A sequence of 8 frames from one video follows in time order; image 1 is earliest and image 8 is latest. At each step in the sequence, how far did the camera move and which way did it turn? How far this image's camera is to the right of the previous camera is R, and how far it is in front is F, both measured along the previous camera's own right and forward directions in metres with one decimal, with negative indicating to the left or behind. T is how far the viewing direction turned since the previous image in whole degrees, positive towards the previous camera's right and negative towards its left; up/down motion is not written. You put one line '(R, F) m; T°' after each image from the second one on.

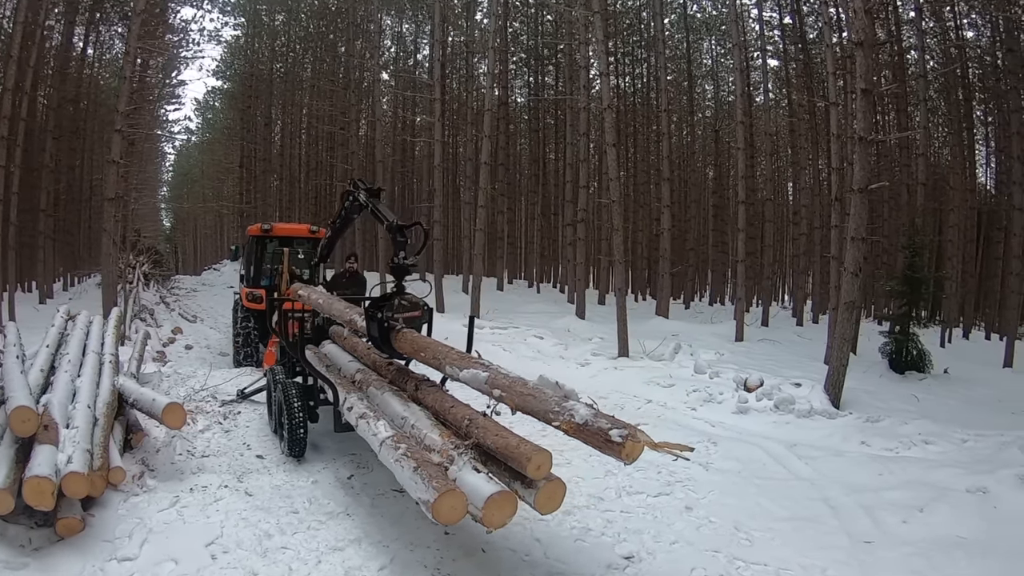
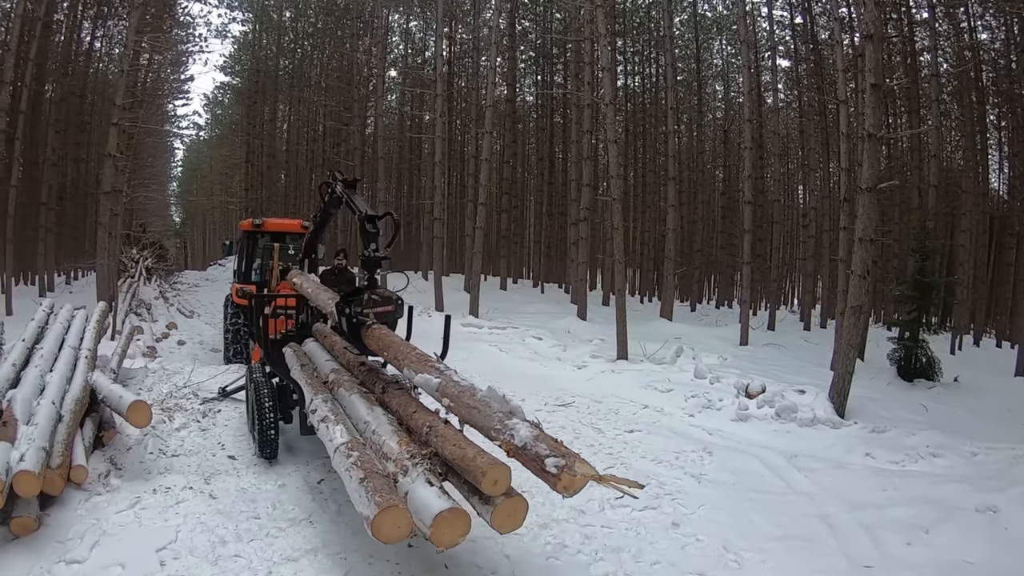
(+0.2, +0.2) m; -1°
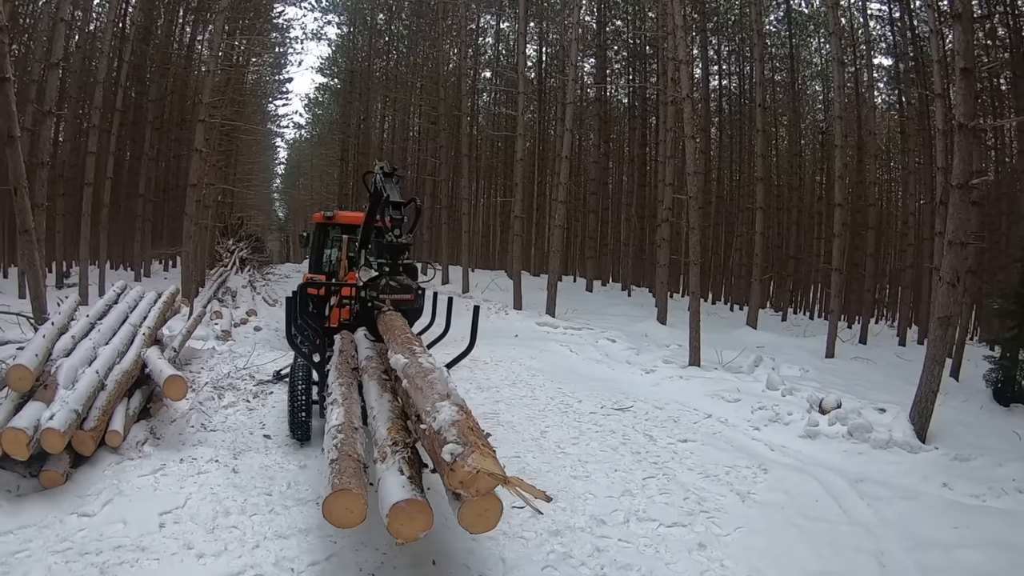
(+0.5, +0.2) m; -8°
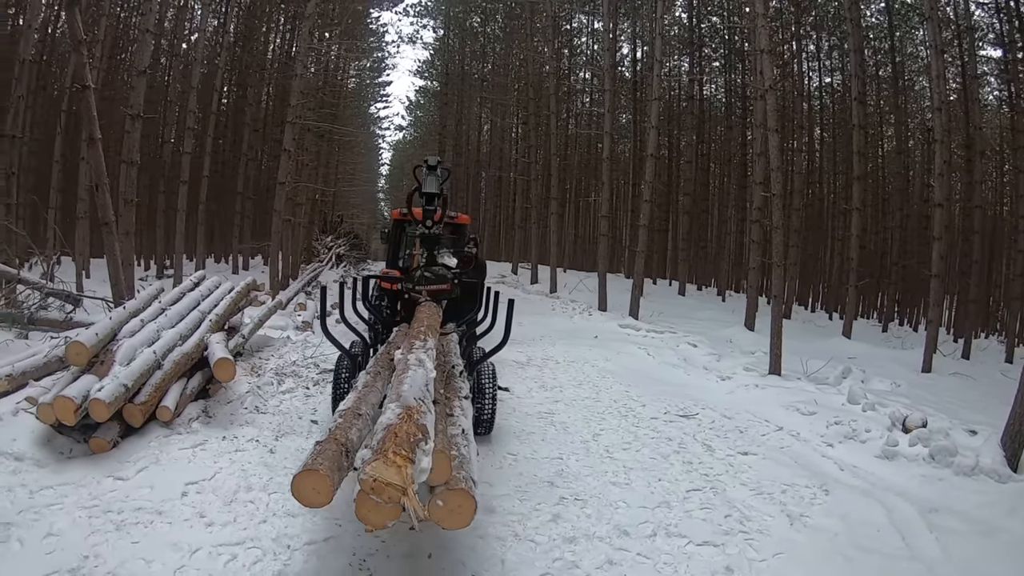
(+0.5, +0.1) m; -9°
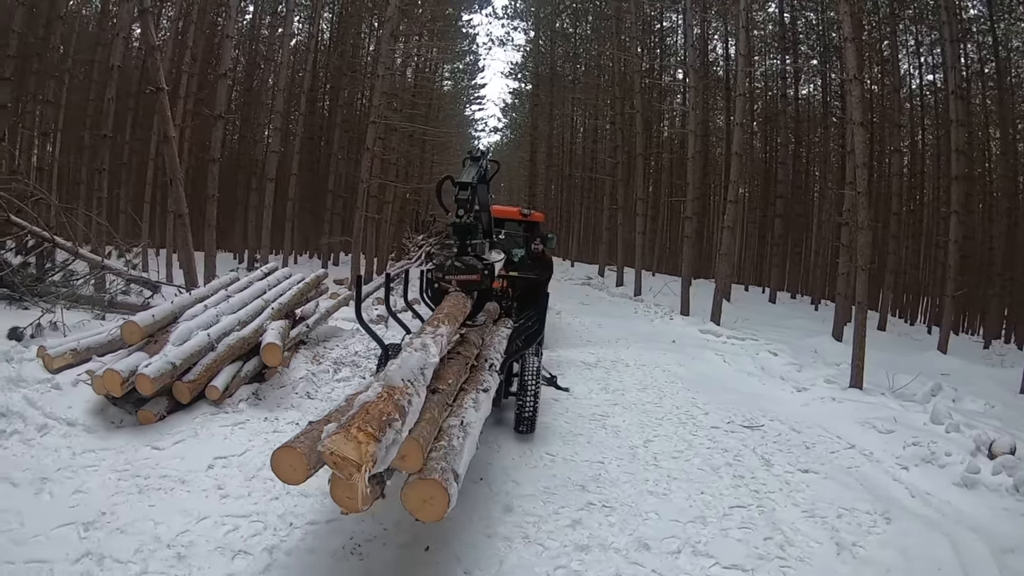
(+0.5, +0.1) m; -9°
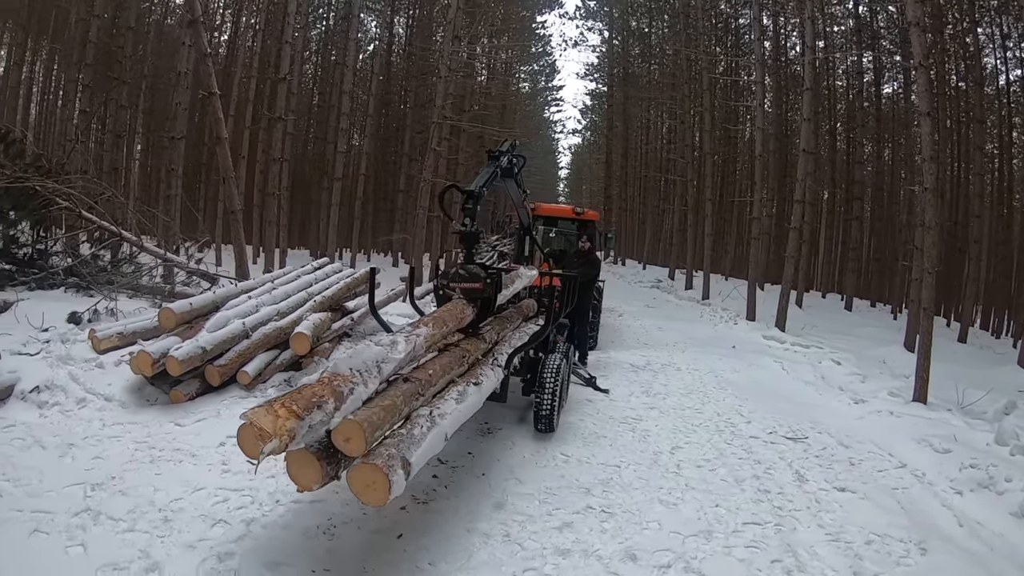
(+0.6, 0.0) m; -8°
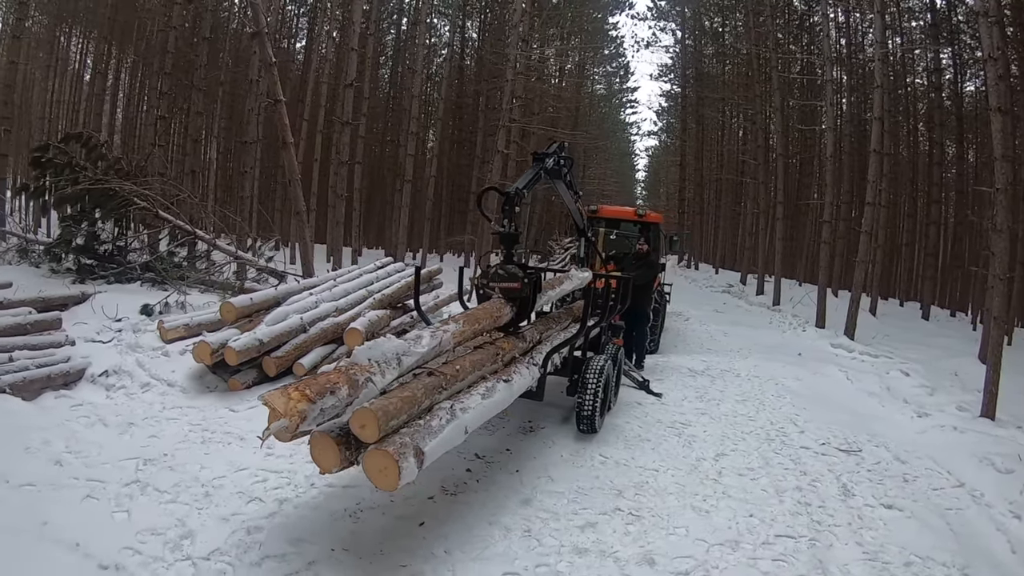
(+0.3, -0.1) m; -7°
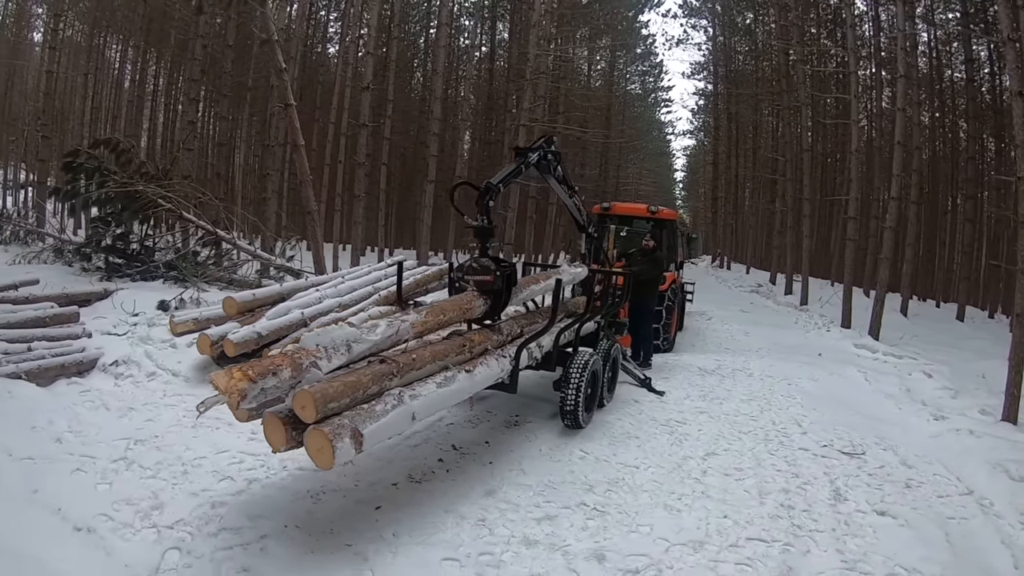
(+0.6, -0.2) m; -5°
